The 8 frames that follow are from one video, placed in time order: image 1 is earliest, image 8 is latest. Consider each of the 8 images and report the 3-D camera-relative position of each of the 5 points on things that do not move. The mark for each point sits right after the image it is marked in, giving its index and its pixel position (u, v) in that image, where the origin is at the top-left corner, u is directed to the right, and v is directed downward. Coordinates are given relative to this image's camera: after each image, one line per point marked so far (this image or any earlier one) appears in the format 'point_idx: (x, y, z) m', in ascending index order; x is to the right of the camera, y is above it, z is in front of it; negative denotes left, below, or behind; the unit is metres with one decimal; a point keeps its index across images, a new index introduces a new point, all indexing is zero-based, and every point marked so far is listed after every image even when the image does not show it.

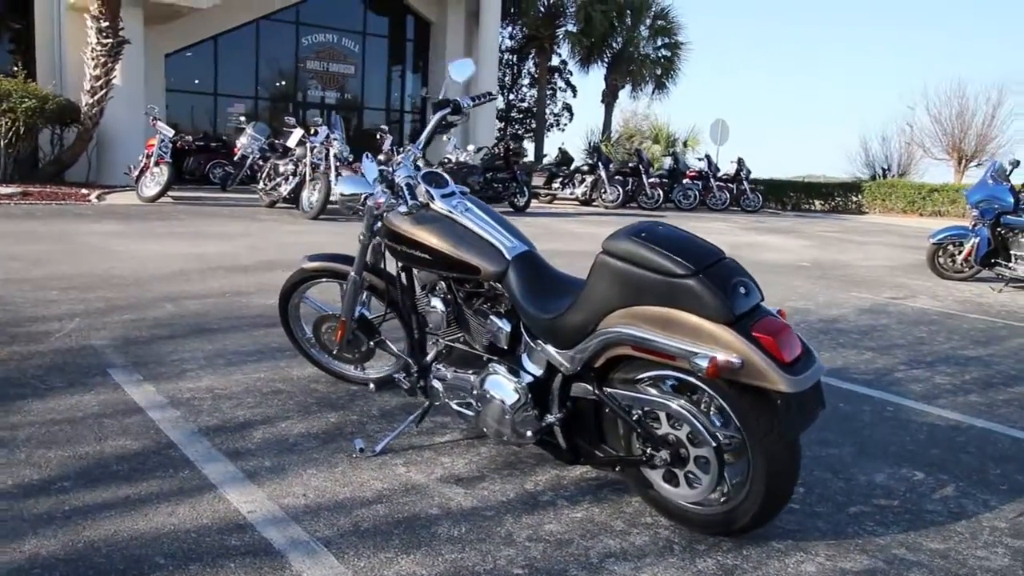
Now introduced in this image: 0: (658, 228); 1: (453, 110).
0: (+0.6, +0.2, +3.2) m
1: (-0.3, +0.8, +4.0) m
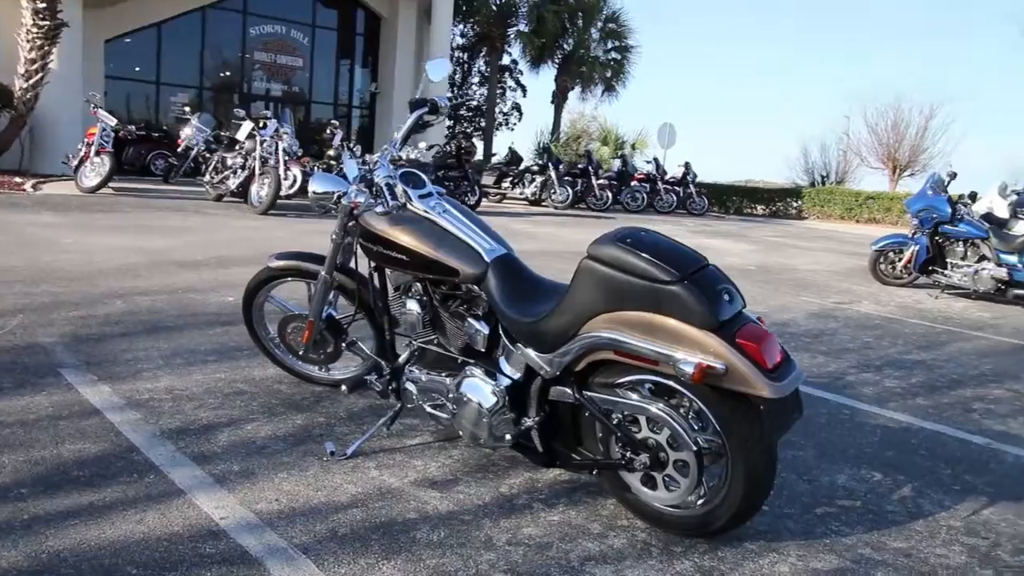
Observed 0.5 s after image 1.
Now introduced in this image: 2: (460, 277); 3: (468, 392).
0: (+0.5, +0.2, +3.2) m
1: (-0.4, +0.8, +4.0) m
2: (-0.2, +0.1, +3.6) m
3: (-0.2, -0.4, +3.5) m
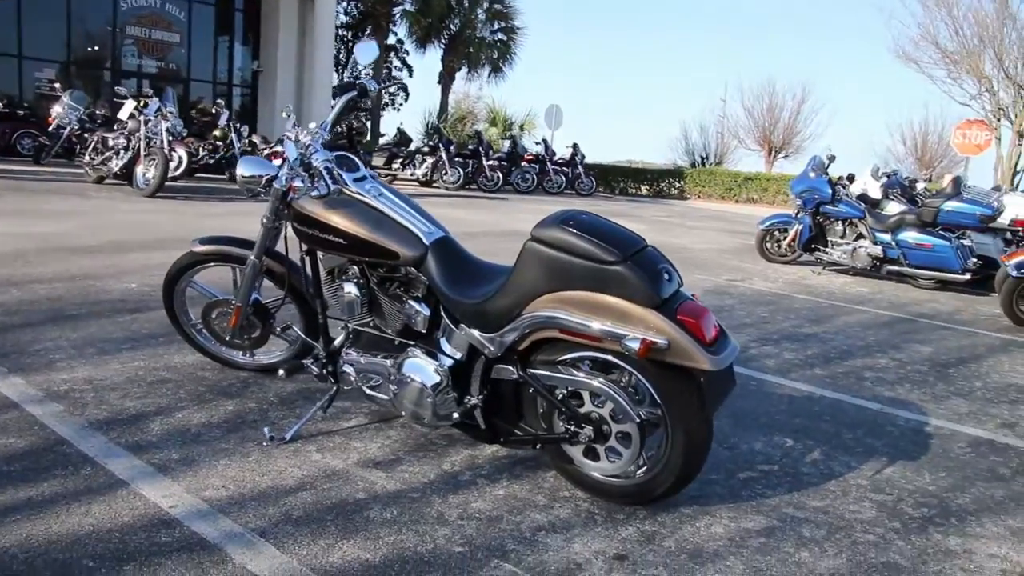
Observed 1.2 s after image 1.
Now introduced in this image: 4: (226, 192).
0: (+0.3, +0.3, +3.3) m
1: (-0.7, +0.9, +4.0) m
2: (-0.5, +0.1, +3.6) m
3: (-0.4, -0.3, +3.6) m
4: (-4.5, +1.5, +13.6) m
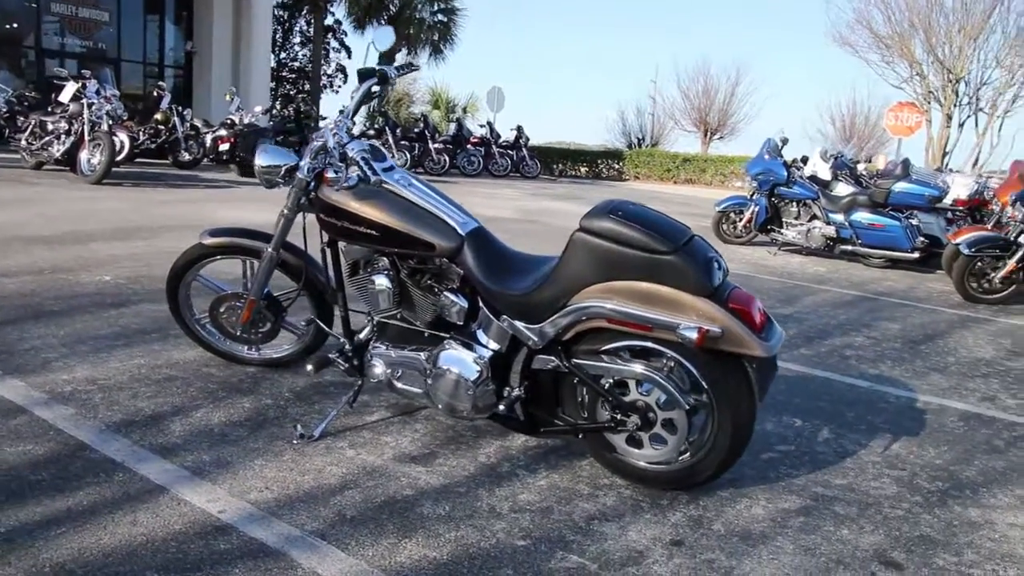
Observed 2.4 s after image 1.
0: (+0.5, +0.3, +3.4) m
1: (-0.6, +0.9, +3.9) m
2: (-0.3, +0.2, +3.6) m
3: (-0.3, -0.3, +3.5) m
4: (-5.2, +1.7, +13.1) m
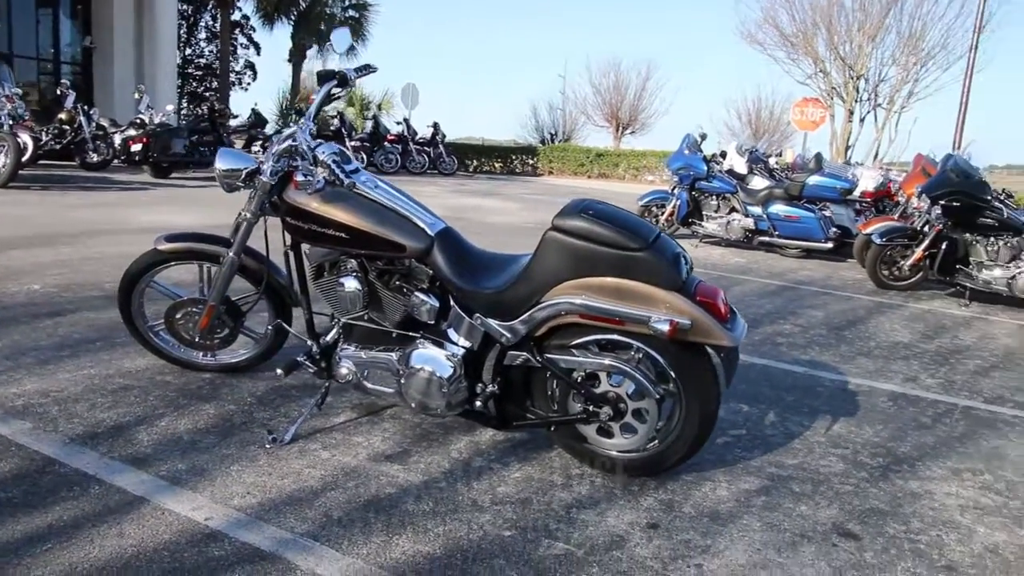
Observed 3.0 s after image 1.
0: (+0.3, +0.3, +3.5) m
1: (-0.8, +0.9, +3.9) m
2: (-0.4, +0.2, +3.6) m
3: (-0.4, -0.3, +3.6) m
4: (-6.2, +1.6, +12.6) m
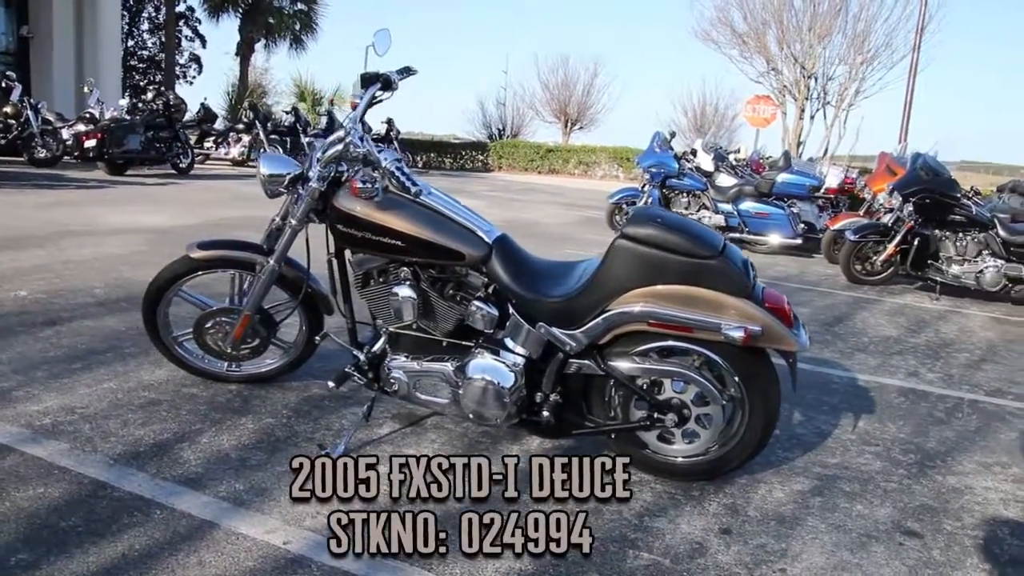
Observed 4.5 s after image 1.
0: (+0.6, +0.3, +3.5) m
1: (-0.6, +0.9, +3.8) m
2: (-0.2, +0.1, +3.5) m
3: (-0.1, -0.3, +3.5) m
4: (-6.7, +1.5, +12.1) m
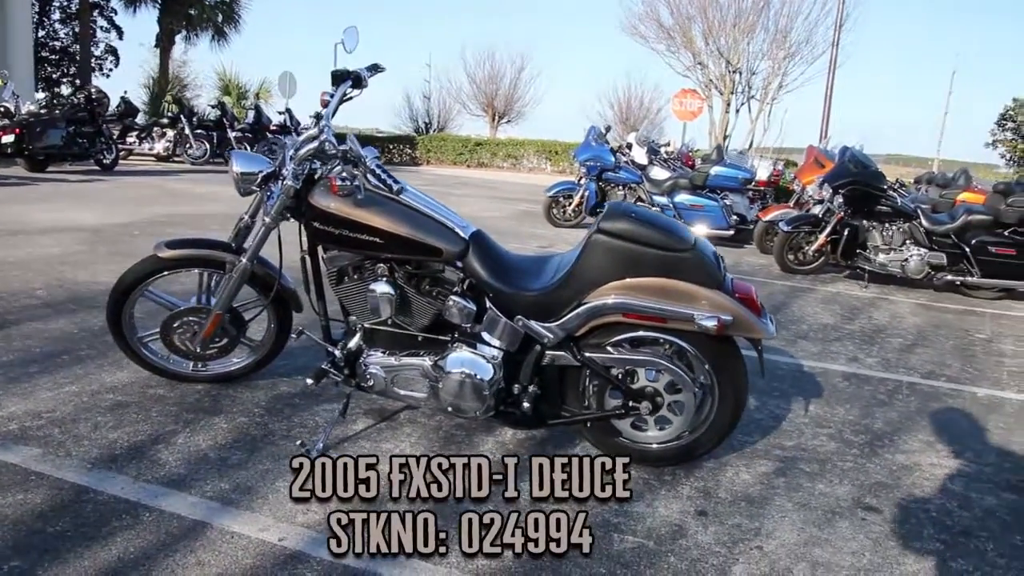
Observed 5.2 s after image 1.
0: (+0.5, +0.3, +3.6) m
1: (-0.7, +0.9, +3.8) m
2: (-0.3, +0.1, +3.6) m
3: (-0.2, -0.3, +3.6) m
4: (-7.5, +1.5, +11.5) m
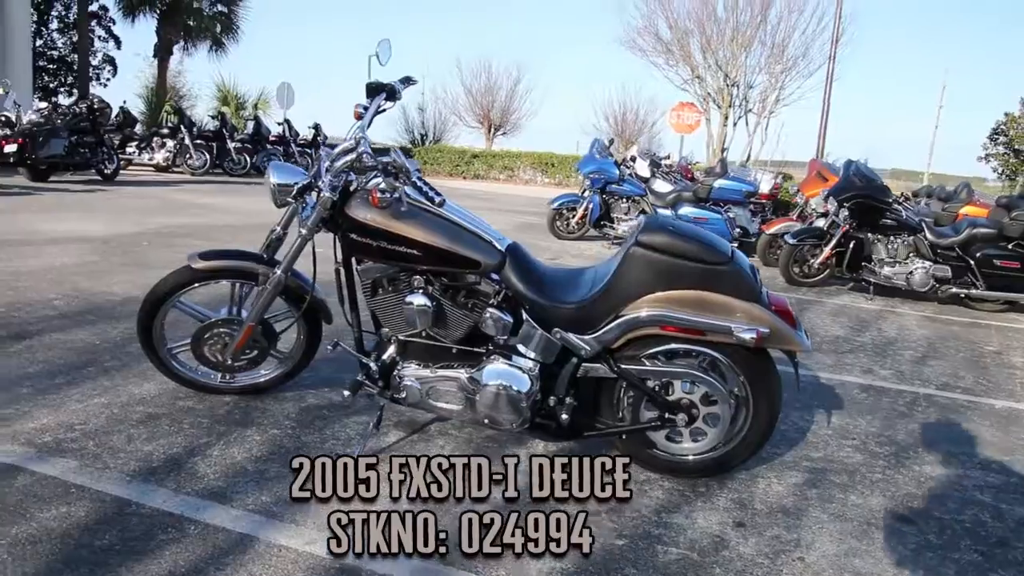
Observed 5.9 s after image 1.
0: (+0.6, +0.3, +3.6) m
1: (-0.5, +0.9, +3.9) m
2: (-0.1, +0.1, +3.6) m
3: (-0.1, -0.4, +3.6) m
4: (-7.4, +1.4, +11.5) m
